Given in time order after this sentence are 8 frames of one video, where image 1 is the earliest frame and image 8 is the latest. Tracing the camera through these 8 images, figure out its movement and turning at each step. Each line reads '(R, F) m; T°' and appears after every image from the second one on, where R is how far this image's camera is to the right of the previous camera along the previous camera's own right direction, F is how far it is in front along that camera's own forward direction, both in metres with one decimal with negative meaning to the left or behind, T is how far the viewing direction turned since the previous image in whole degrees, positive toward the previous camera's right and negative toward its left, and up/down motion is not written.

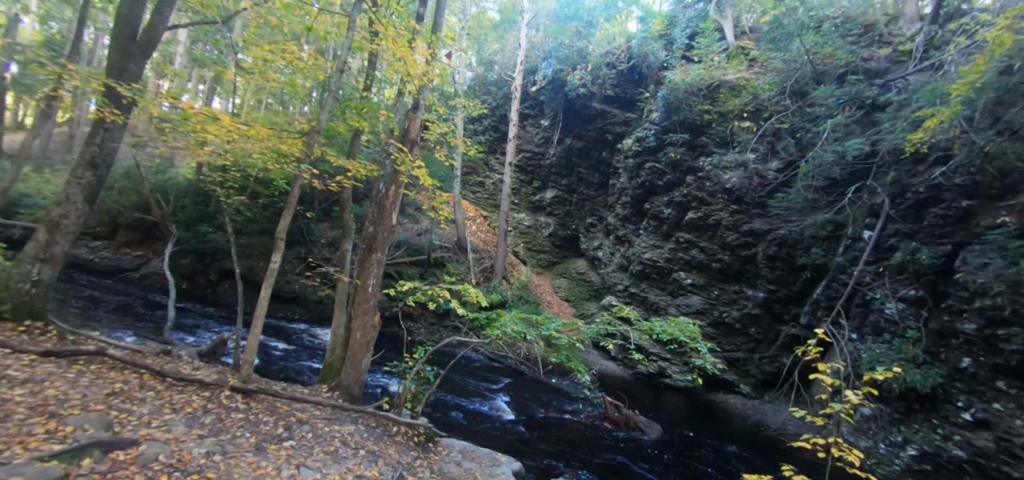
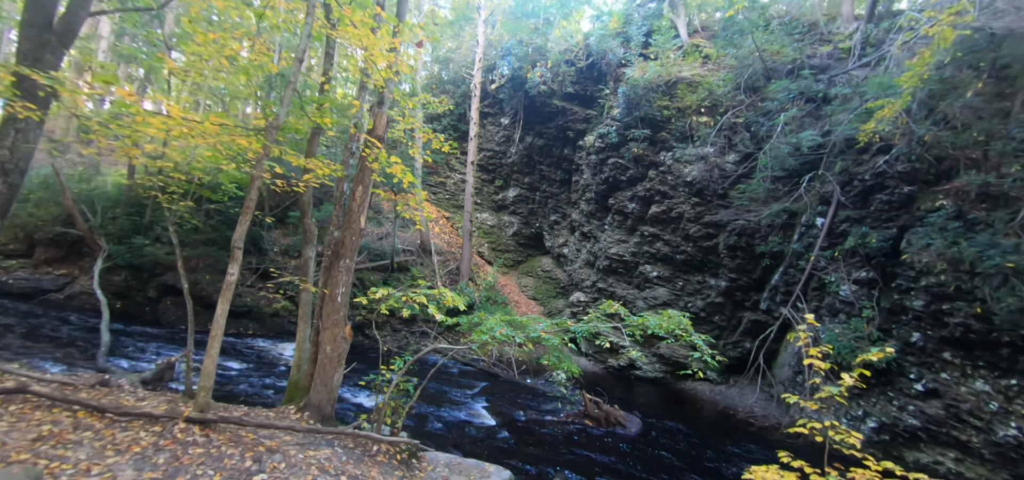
(-0.4, +0.4) m; +5°
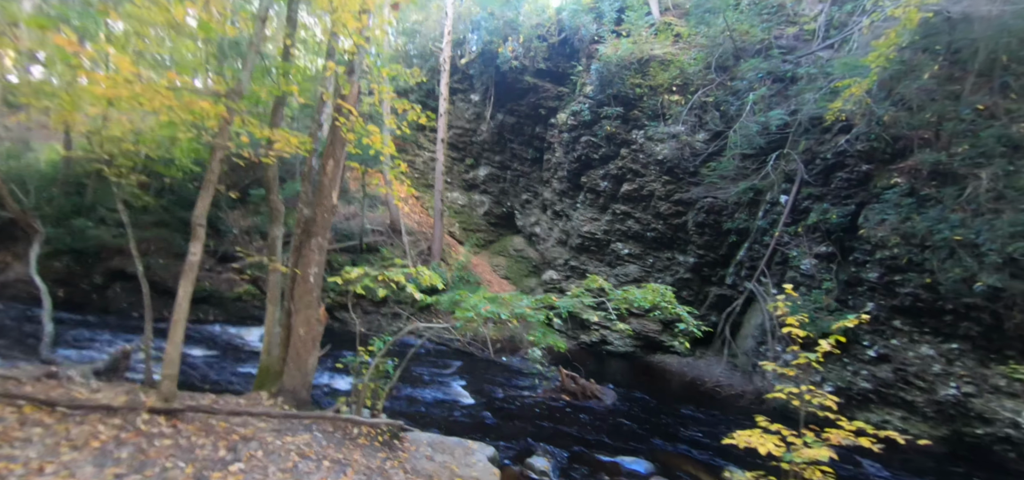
(-0.2, +0.2) m; +4°
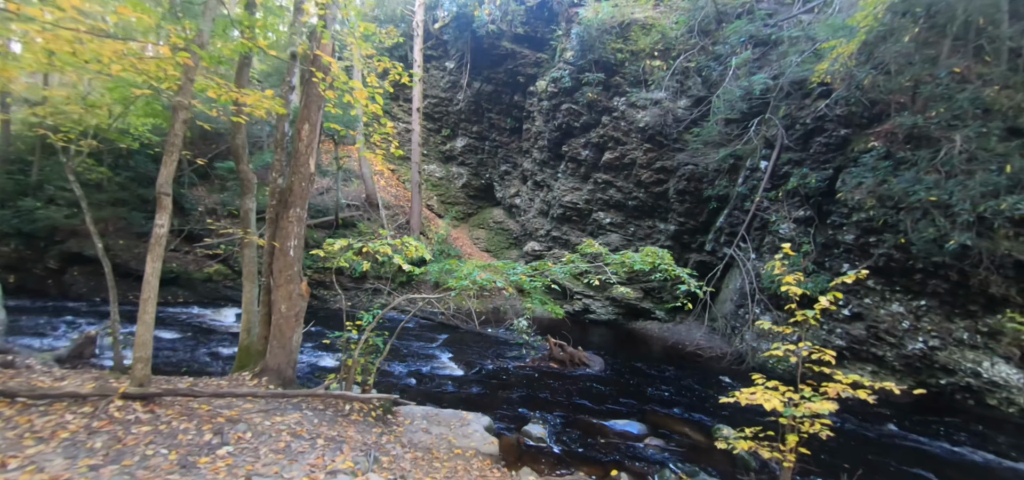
(-0.3, +0.3) m; +3°
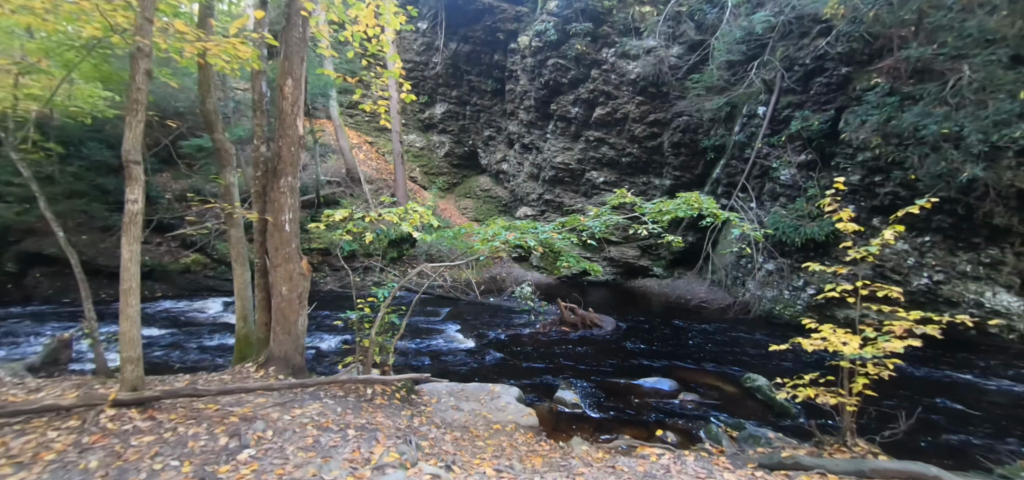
(-0.6, +0.6) m; +3°
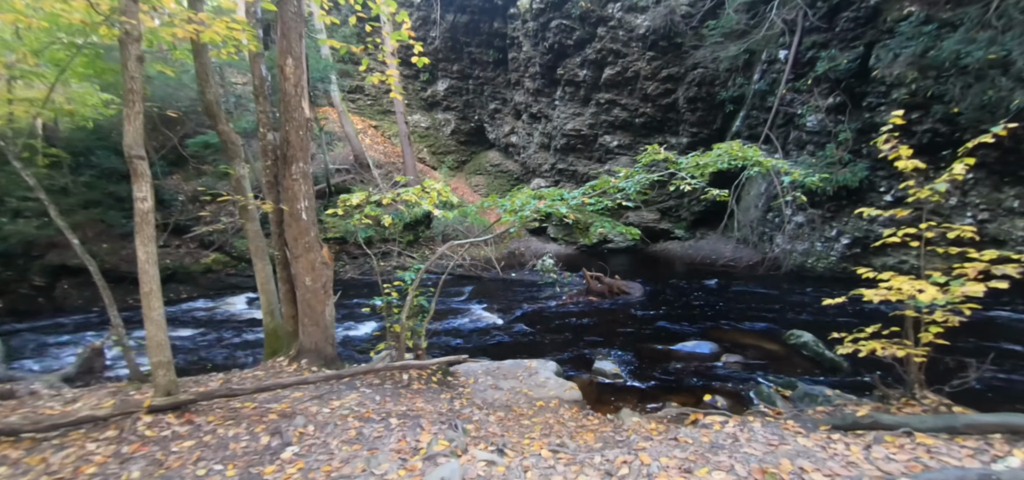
(-0.2, +0.3) m; -2°
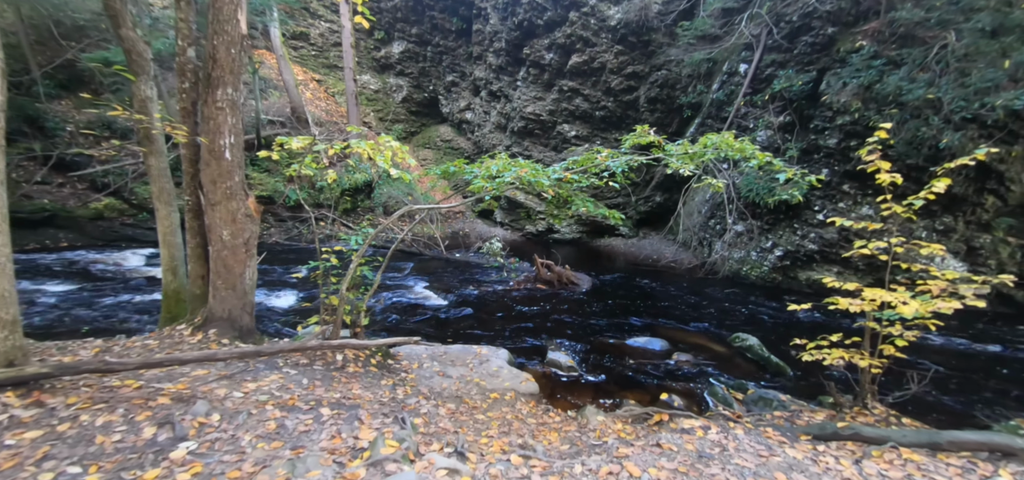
(-0.3, +0.7) m; +8°
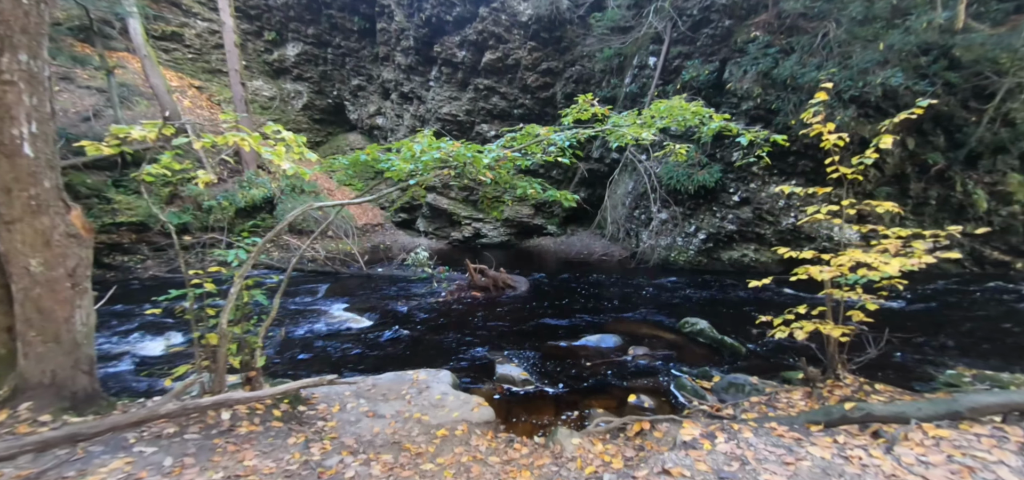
(-0.1, +0.9) m; +9°
